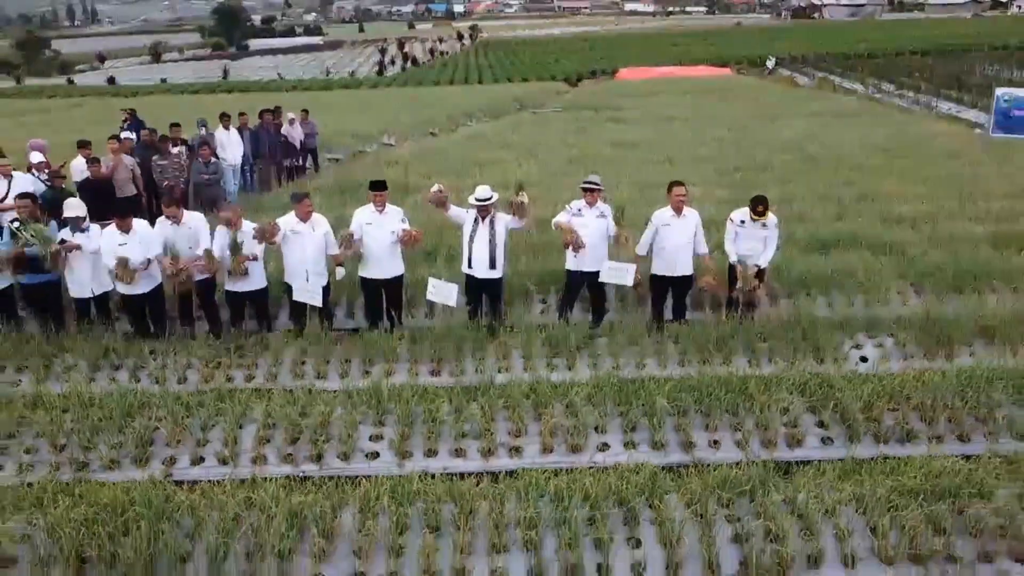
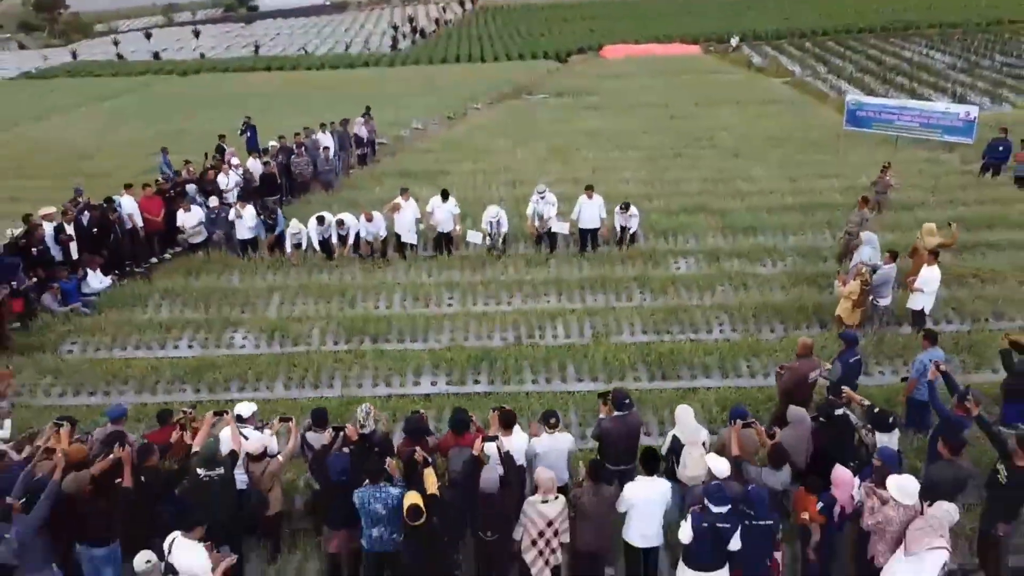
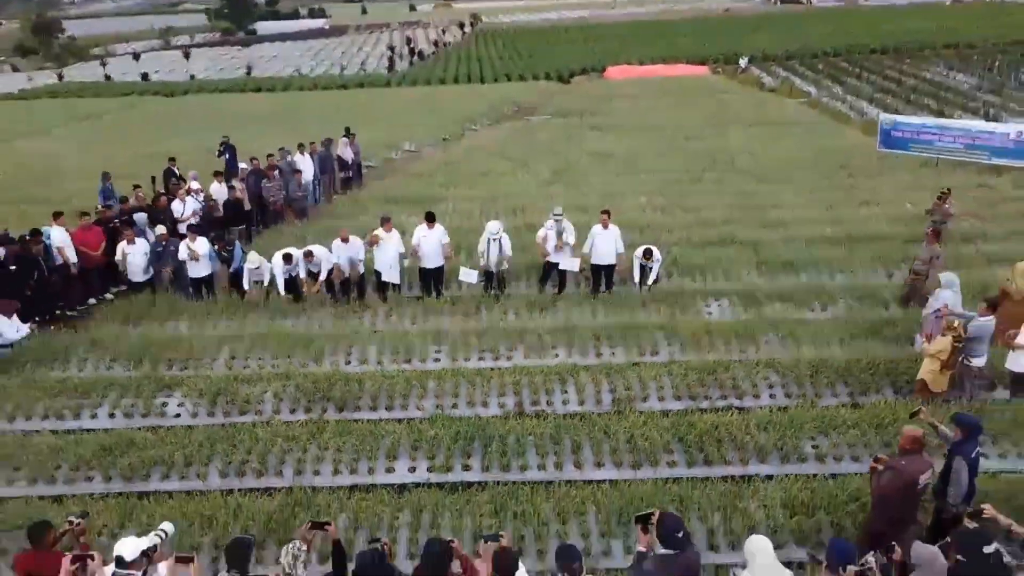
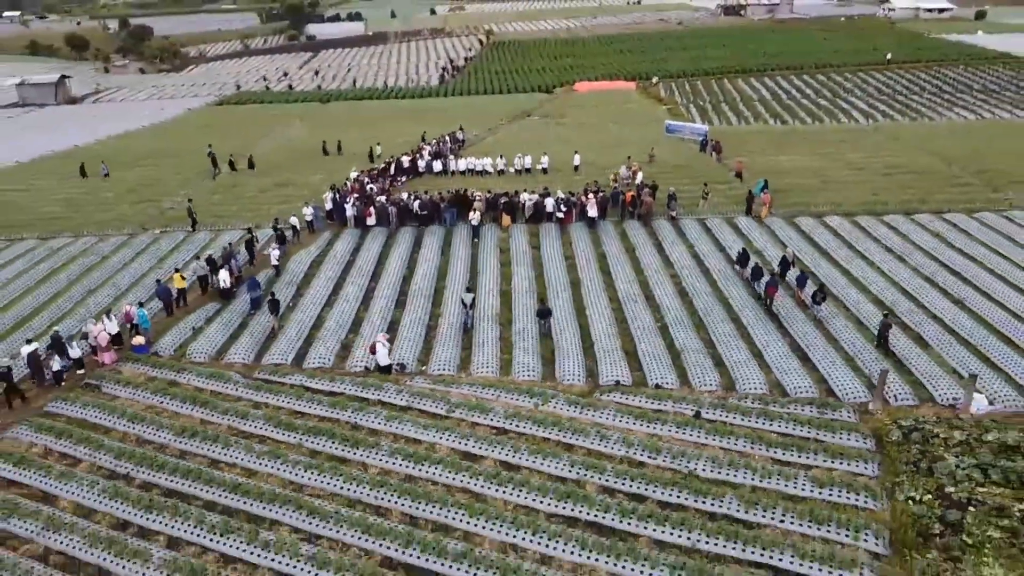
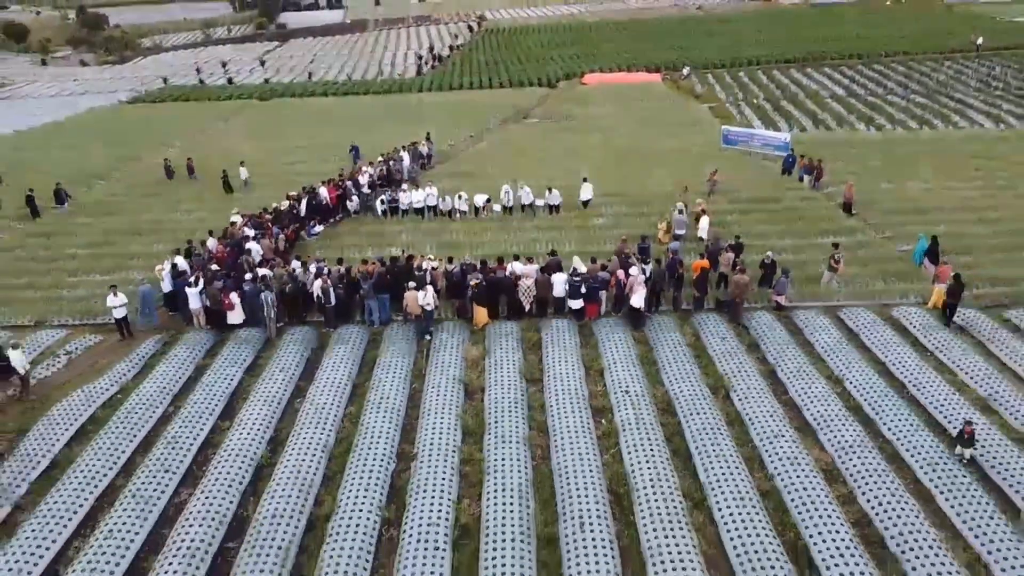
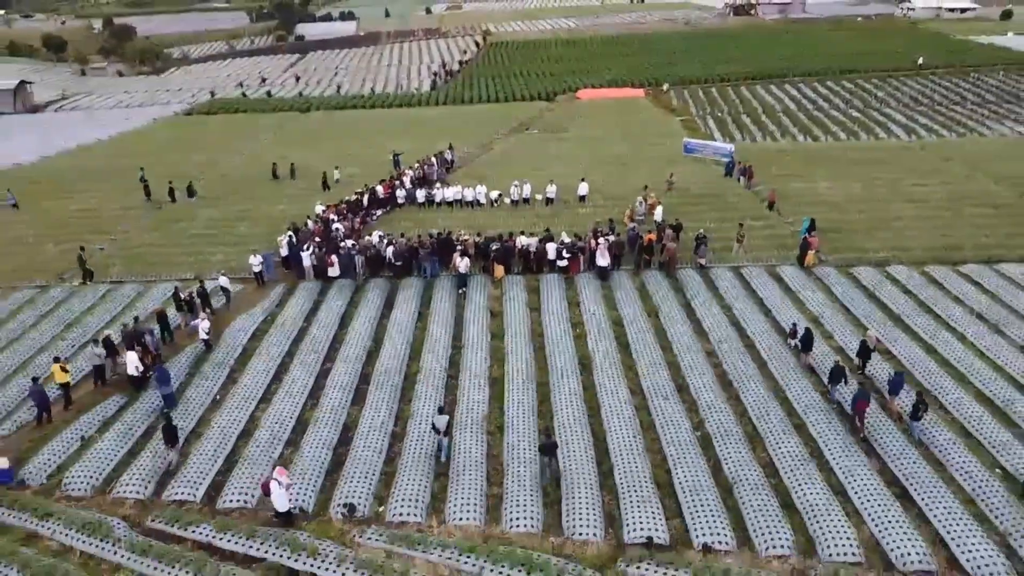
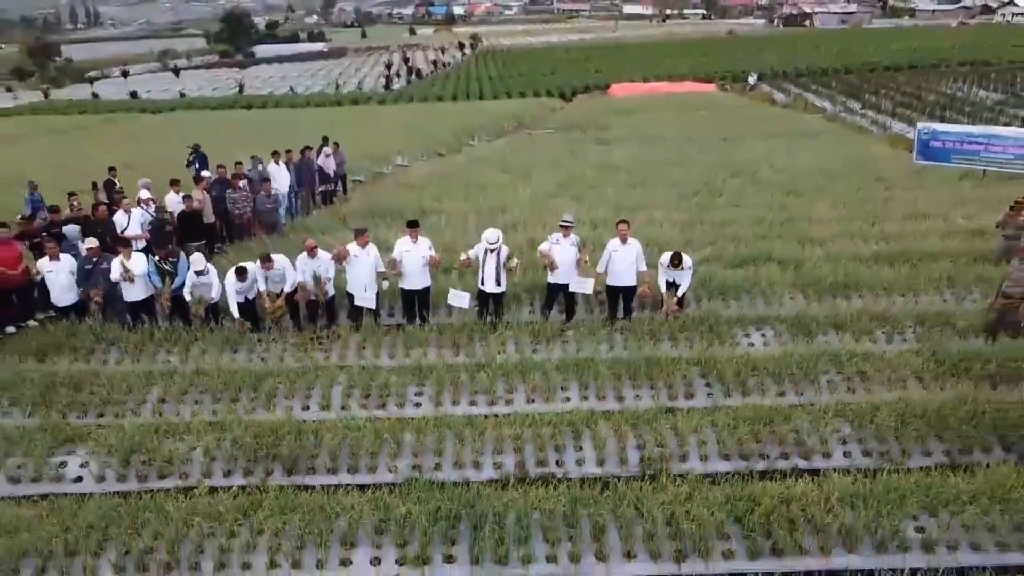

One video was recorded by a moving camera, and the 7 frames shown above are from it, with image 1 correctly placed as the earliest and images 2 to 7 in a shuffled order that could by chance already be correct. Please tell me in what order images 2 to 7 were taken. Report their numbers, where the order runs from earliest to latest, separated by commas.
7, 3, 2, 5, 6, 4
